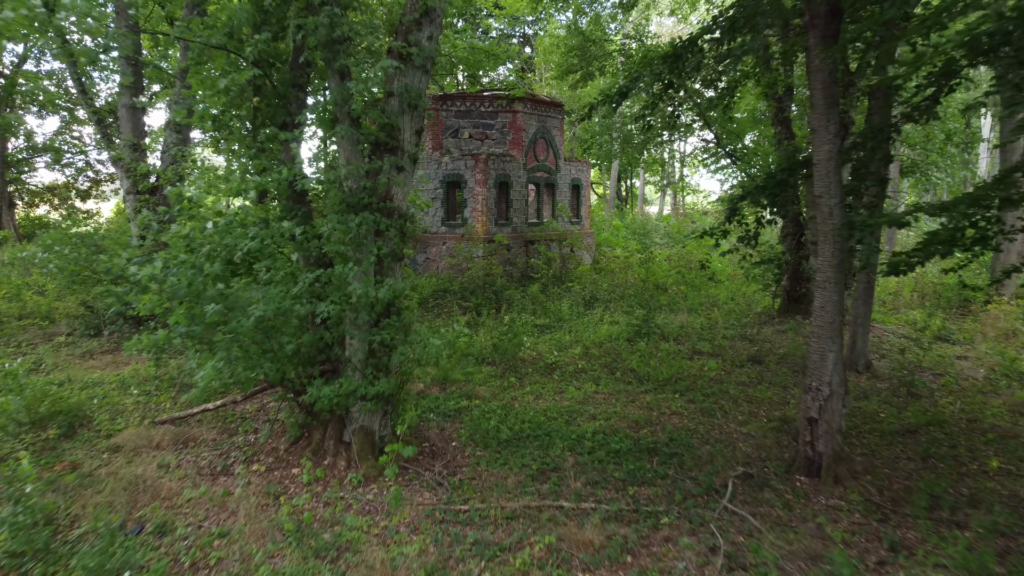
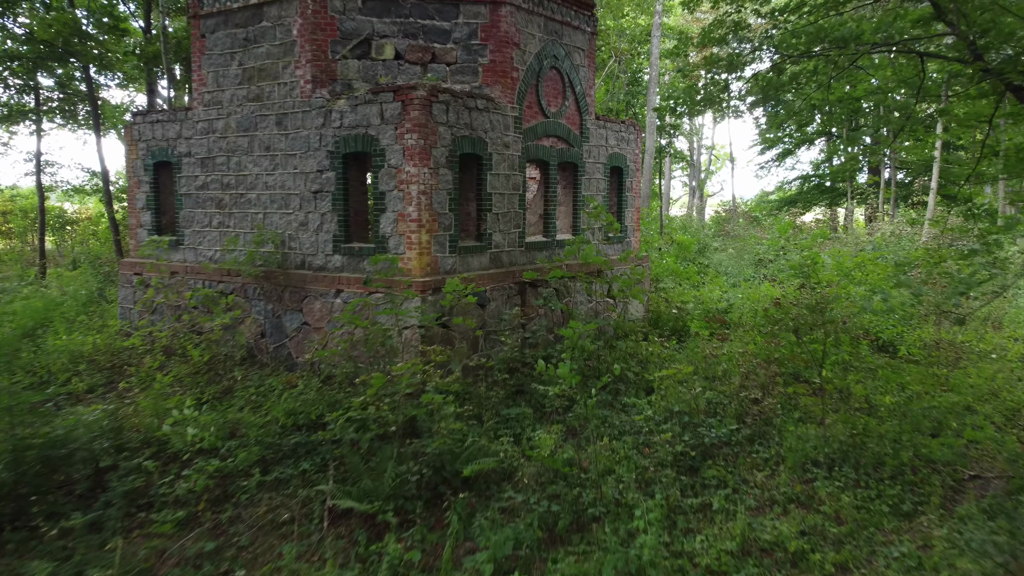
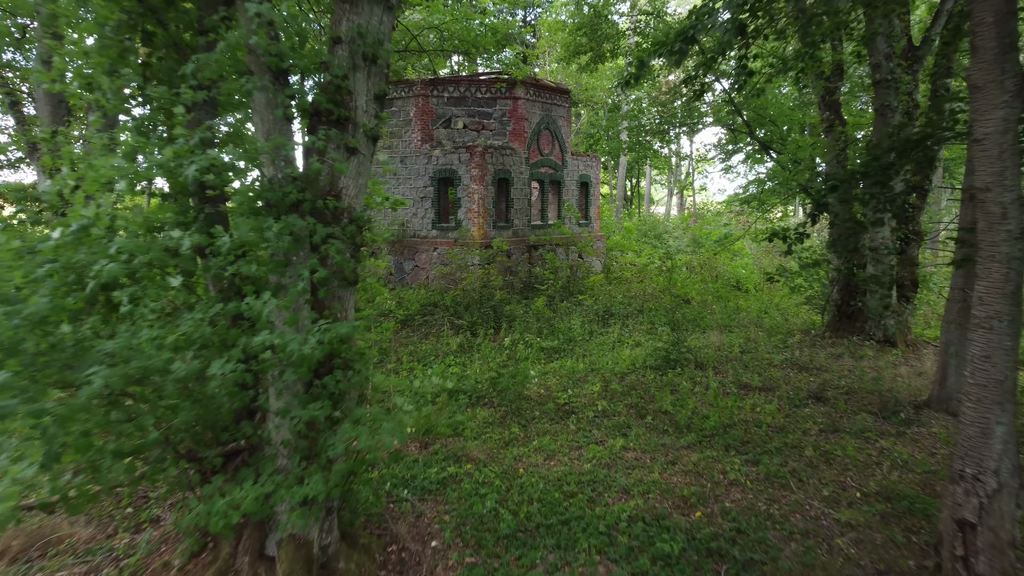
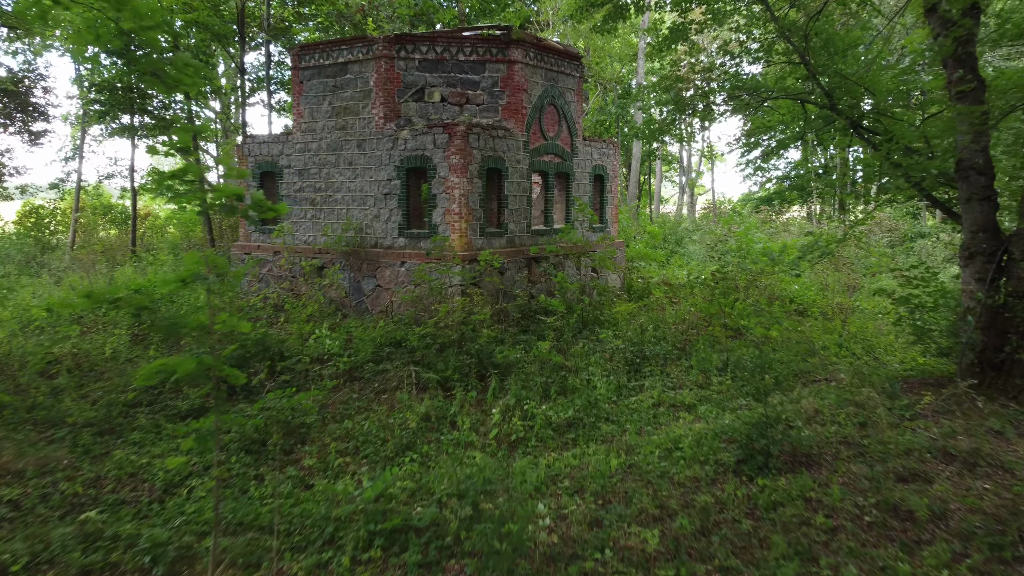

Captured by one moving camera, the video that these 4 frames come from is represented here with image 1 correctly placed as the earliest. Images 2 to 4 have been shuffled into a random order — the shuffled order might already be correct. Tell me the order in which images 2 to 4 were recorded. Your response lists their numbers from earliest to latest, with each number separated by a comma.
3, 4, 2
